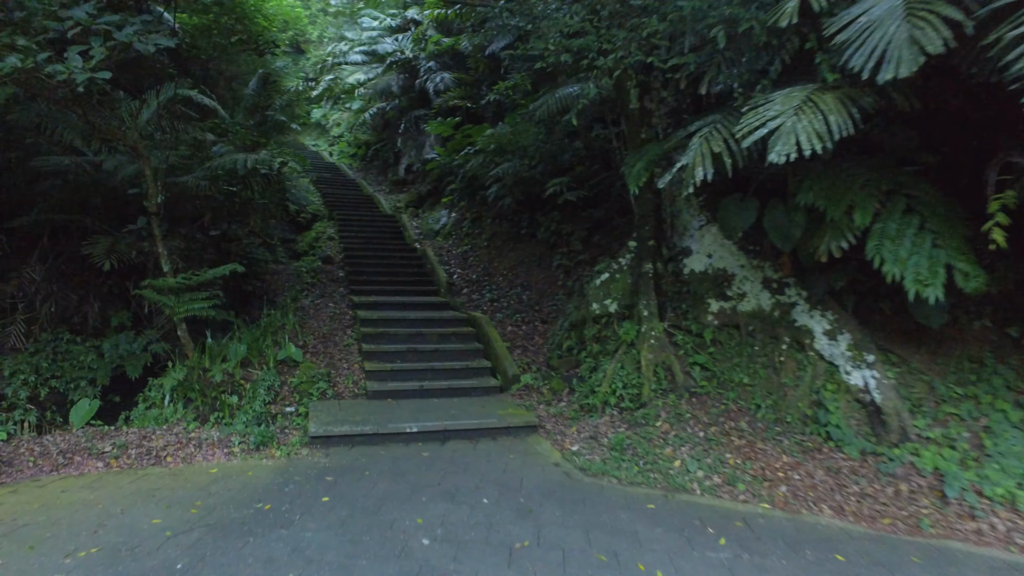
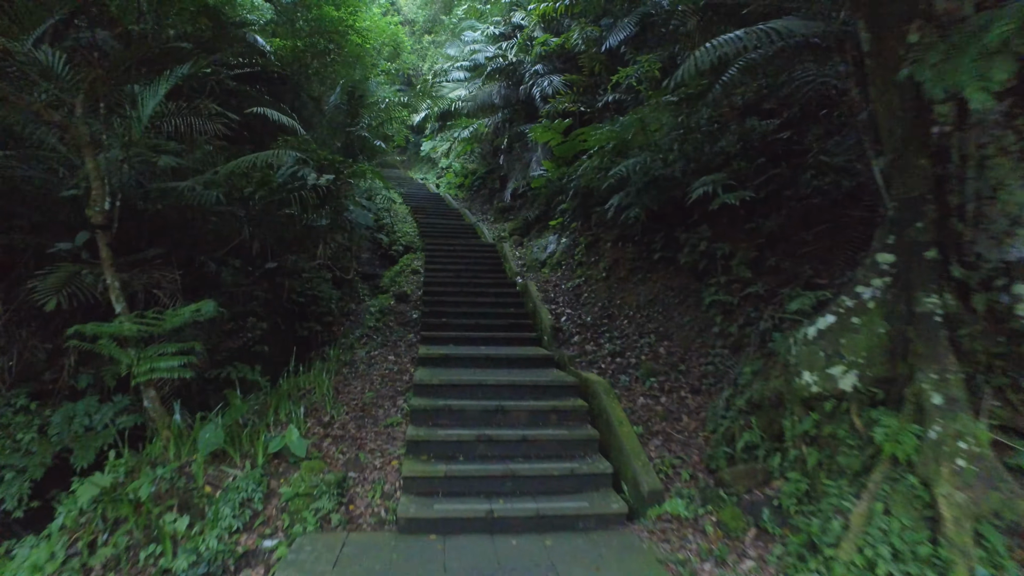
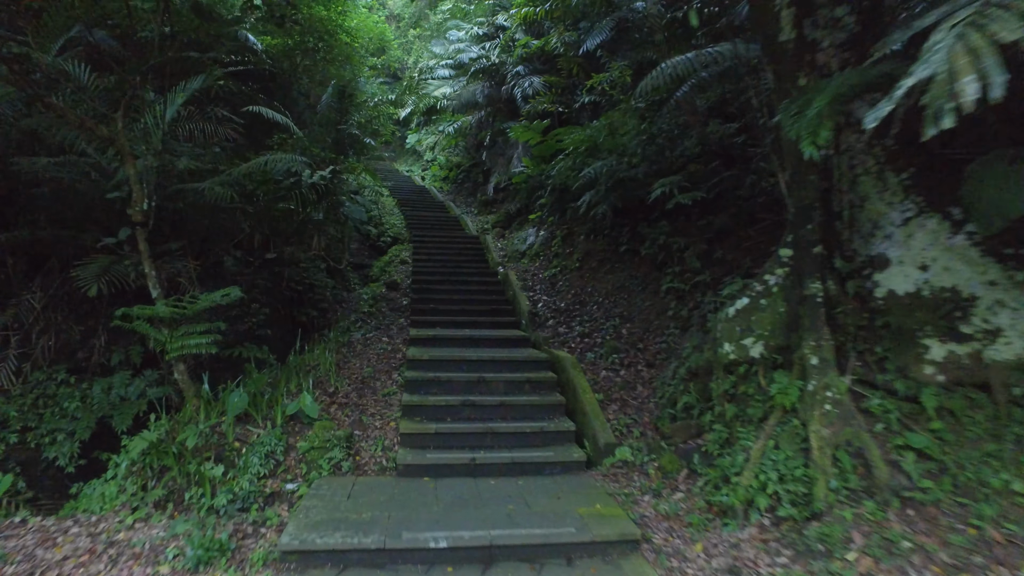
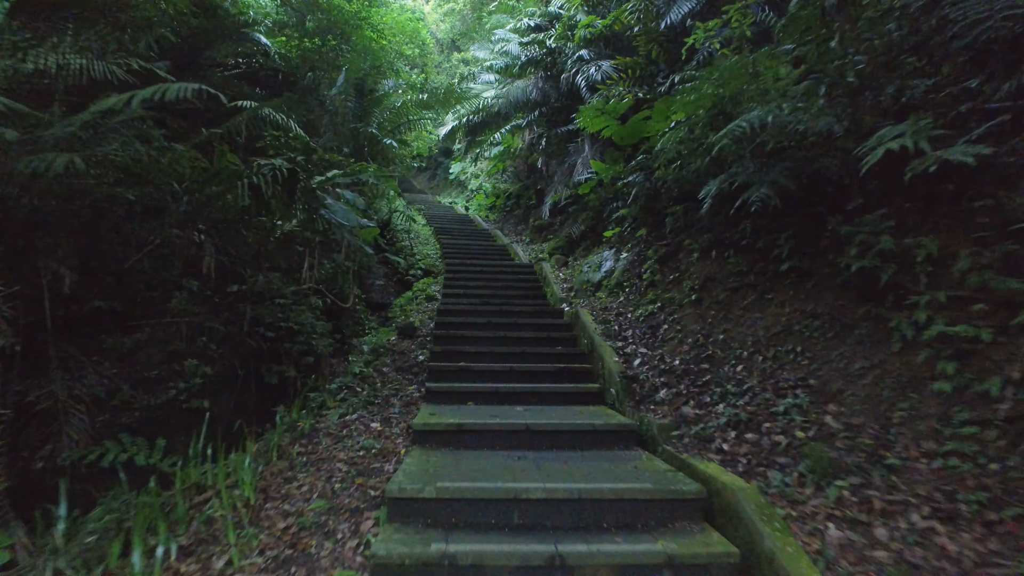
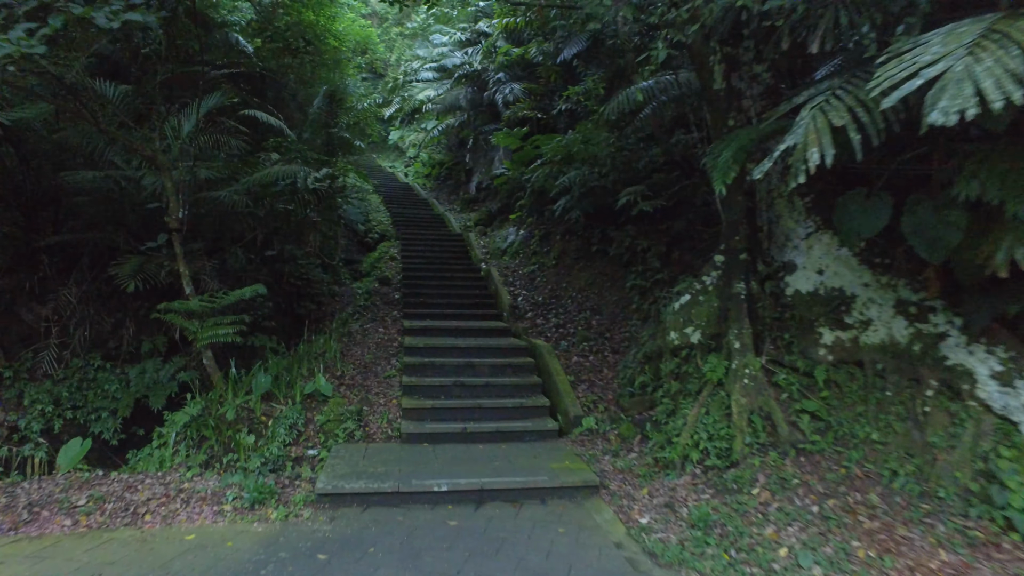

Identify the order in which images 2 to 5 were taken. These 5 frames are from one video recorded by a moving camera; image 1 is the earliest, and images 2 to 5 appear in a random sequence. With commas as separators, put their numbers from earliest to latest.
5, 3, 2, 4
